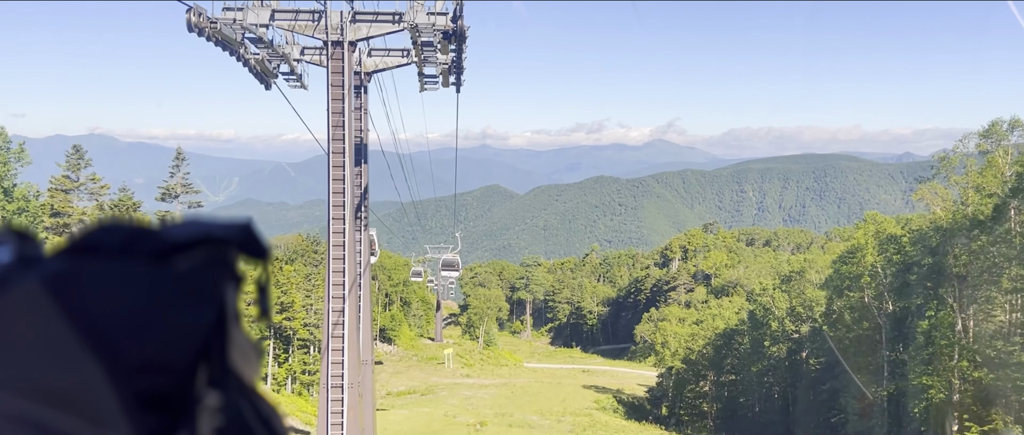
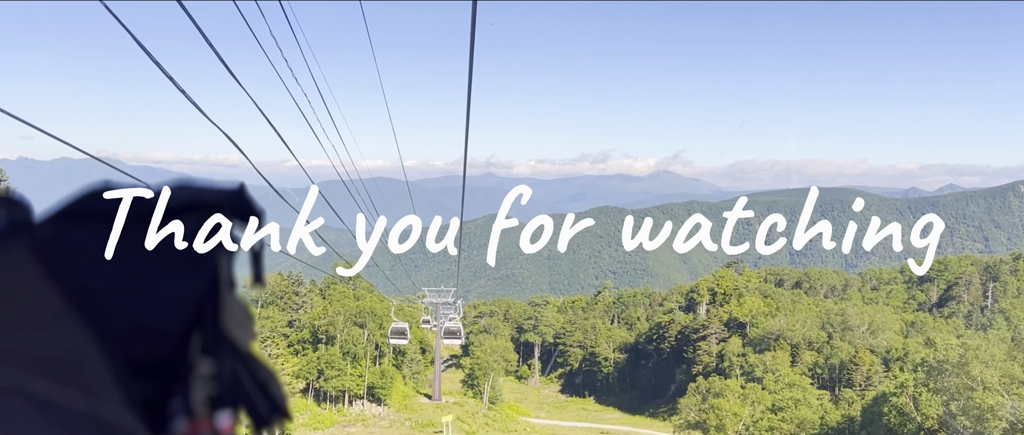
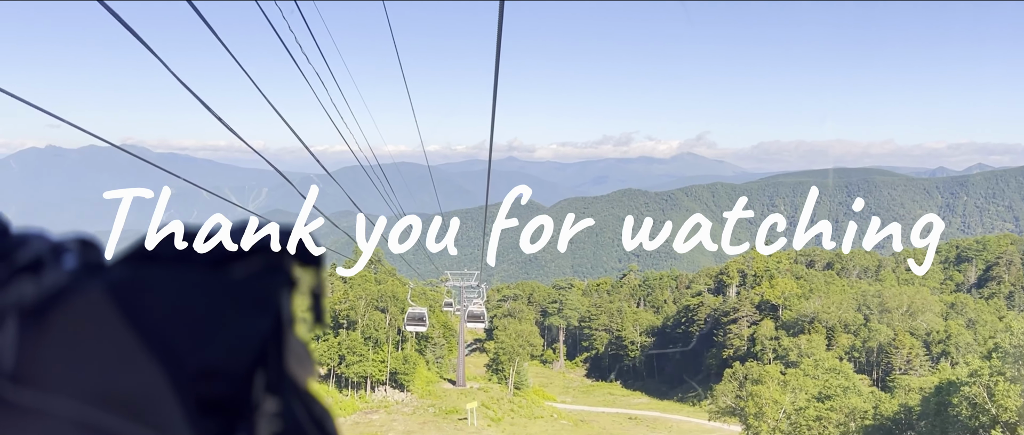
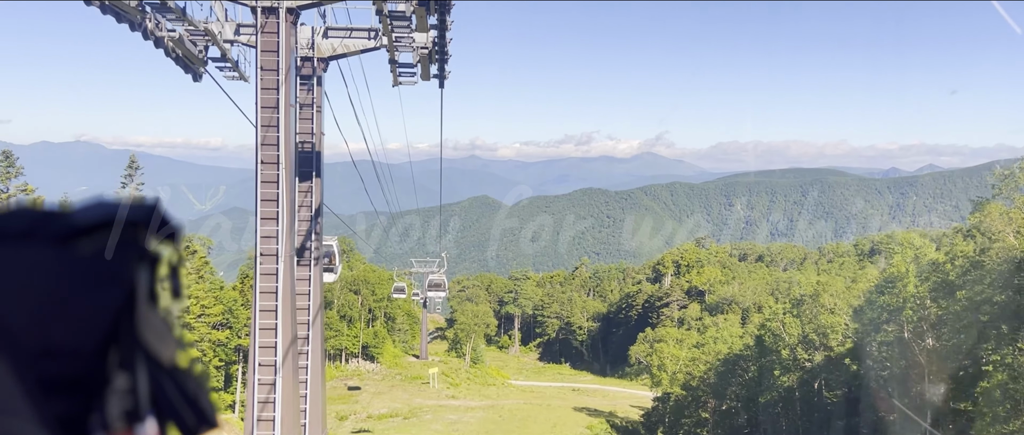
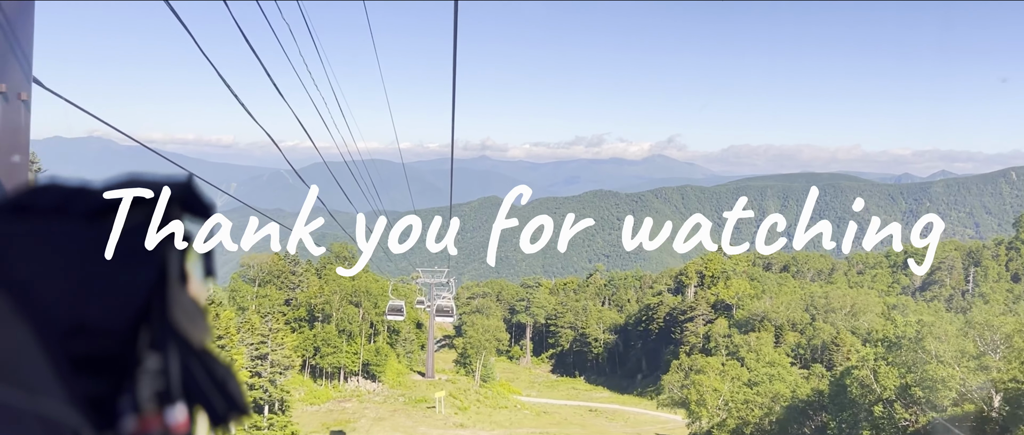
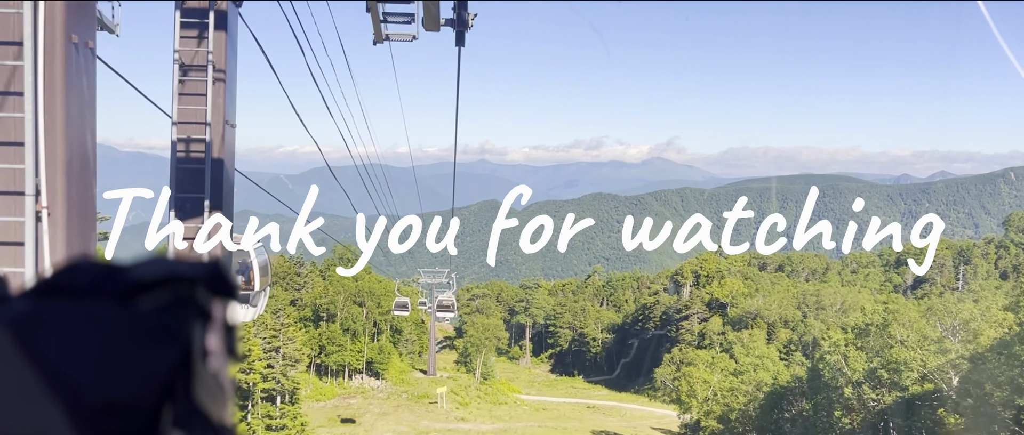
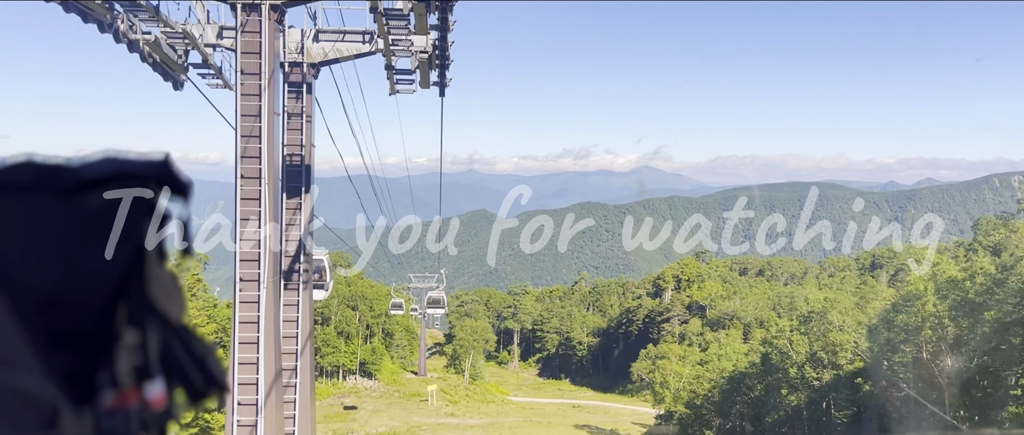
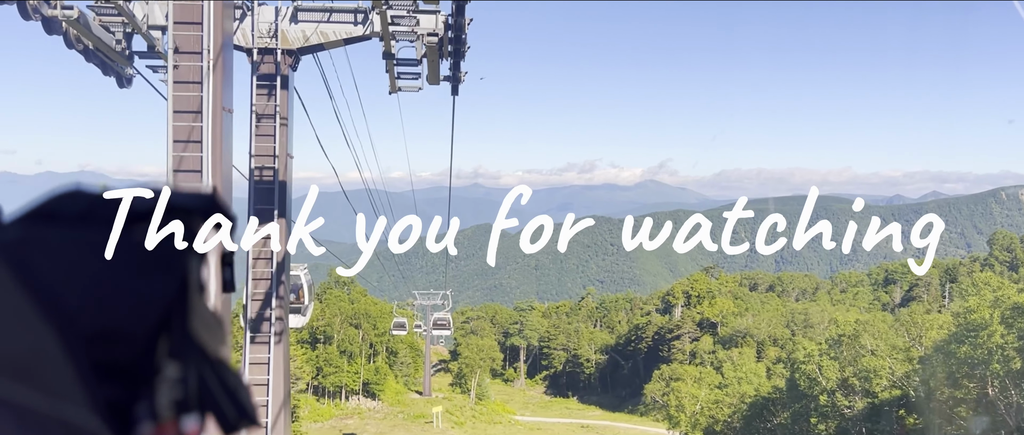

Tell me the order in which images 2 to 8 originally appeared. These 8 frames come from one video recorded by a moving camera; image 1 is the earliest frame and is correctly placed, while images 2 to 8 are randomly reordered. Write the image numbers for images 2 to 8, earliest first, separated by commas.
4, 7, 8, 6, 5, 2, 3
